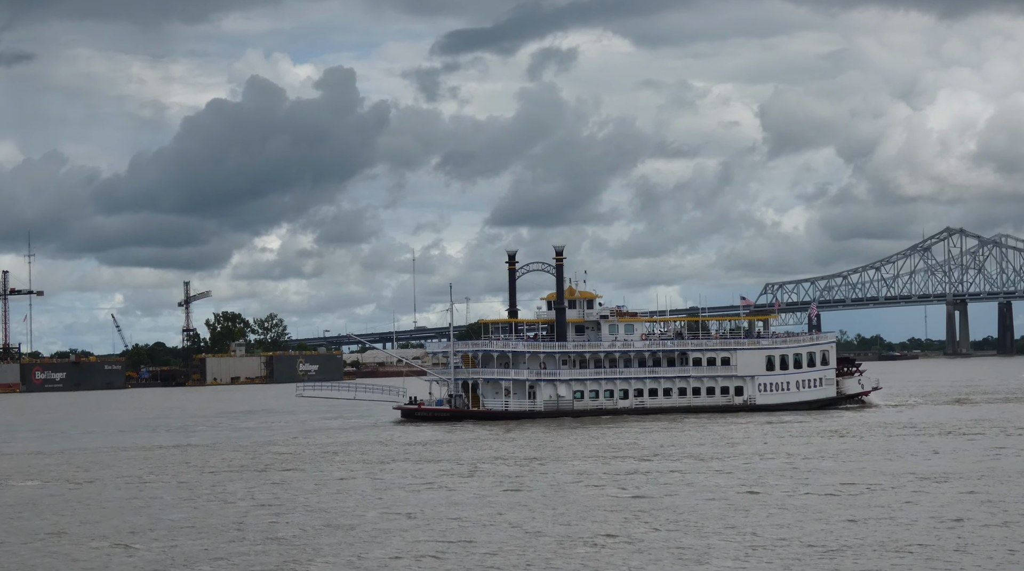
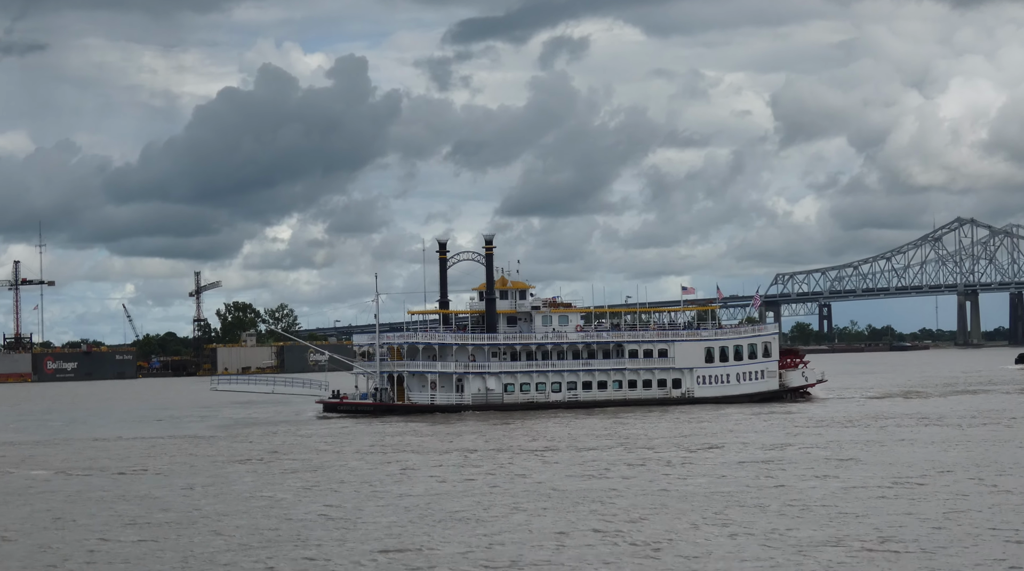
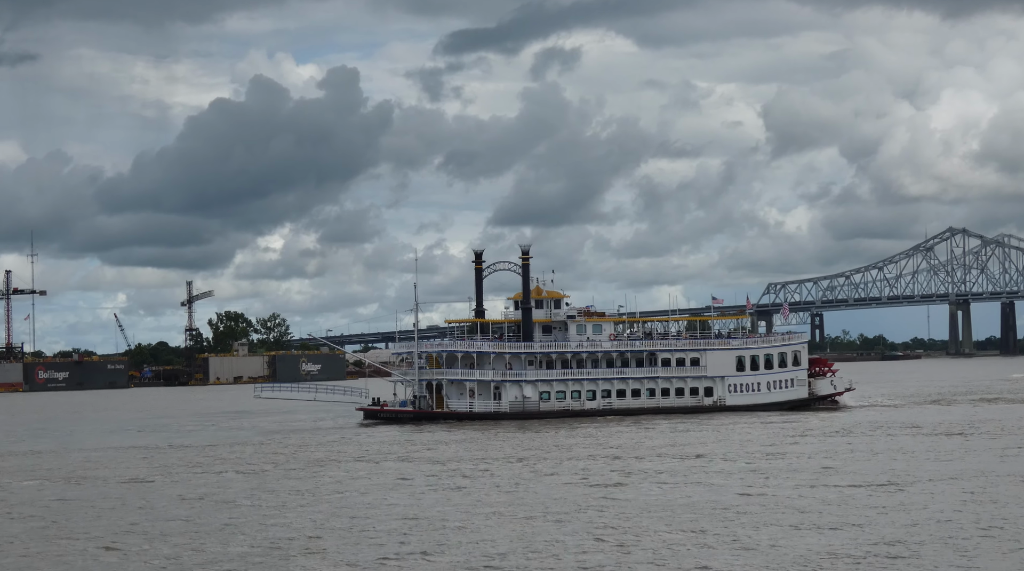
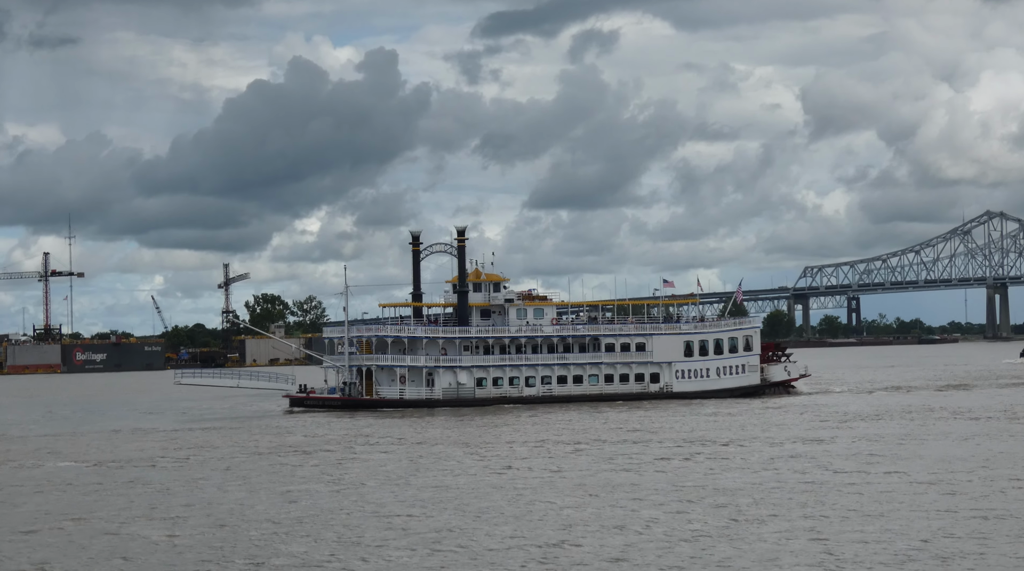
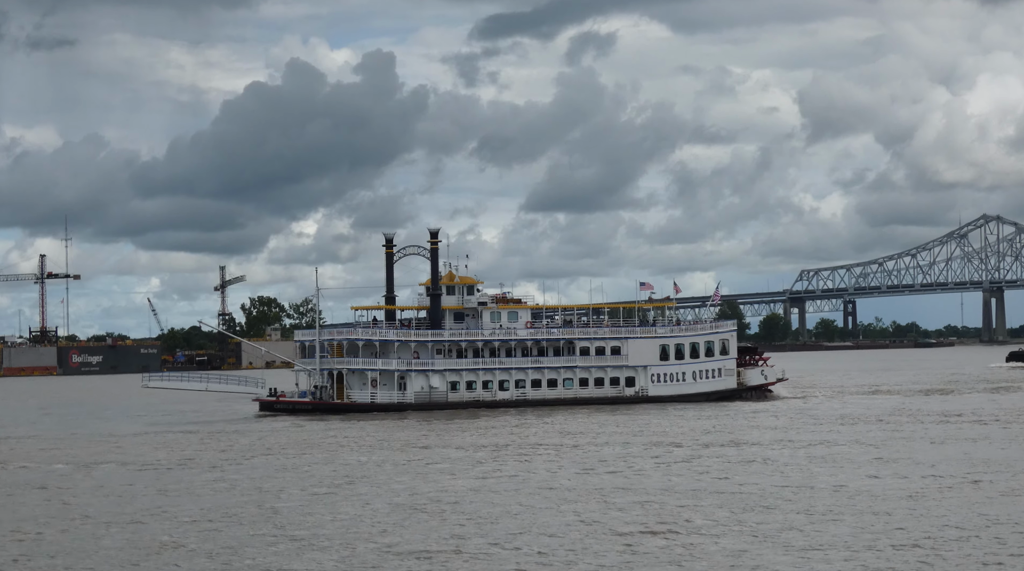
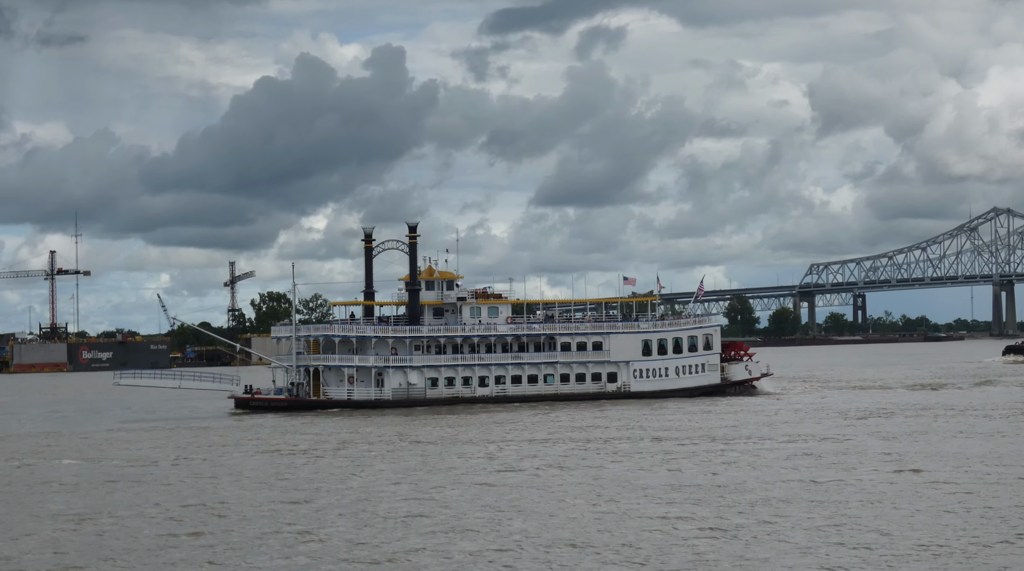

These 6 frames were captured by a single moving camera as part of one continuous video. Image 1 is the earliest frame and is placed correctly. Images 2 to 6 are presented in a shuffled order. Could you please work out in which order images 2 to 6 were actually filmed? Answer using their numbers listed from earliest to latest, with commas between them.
3, 2, 4, 5, 6
